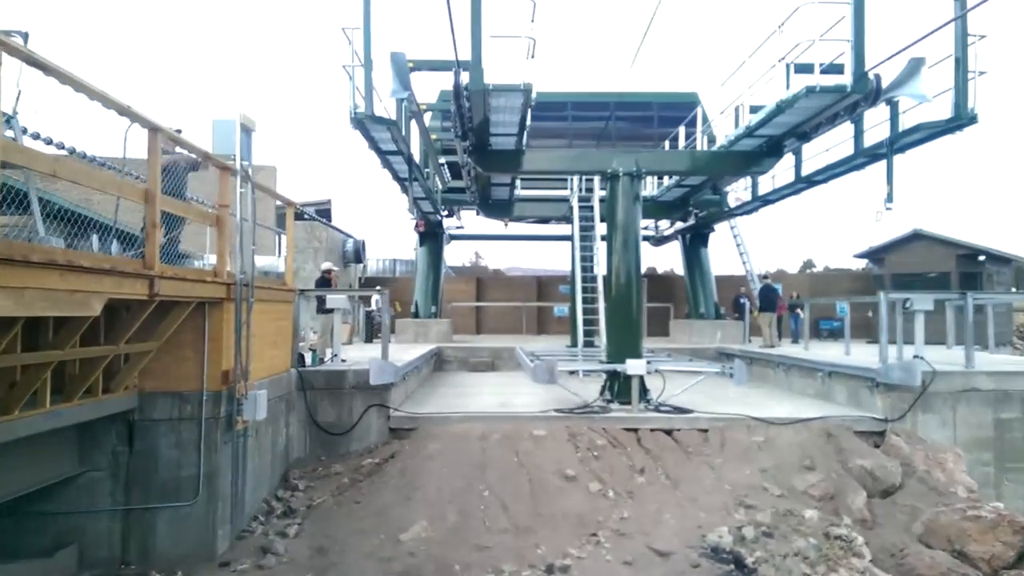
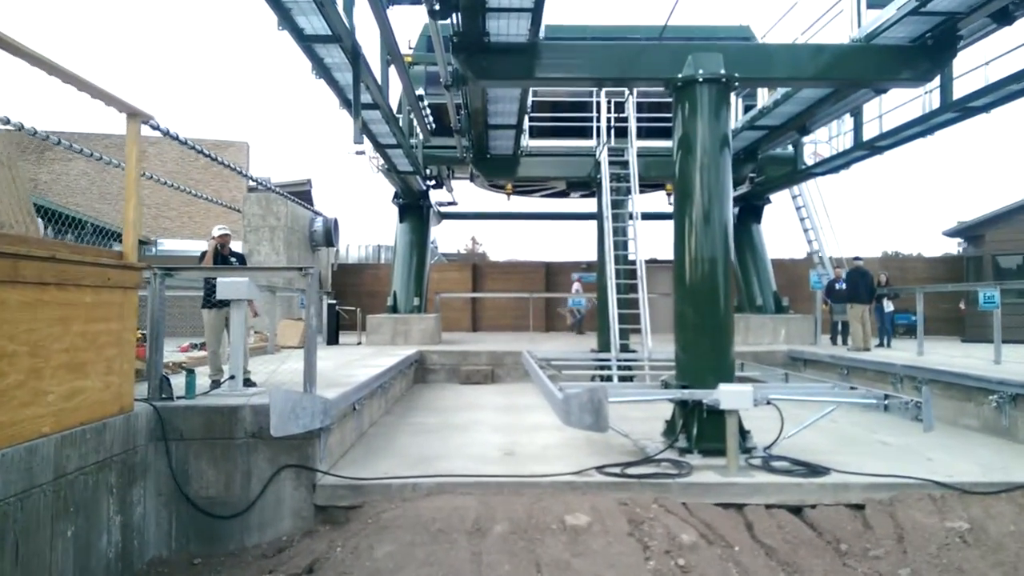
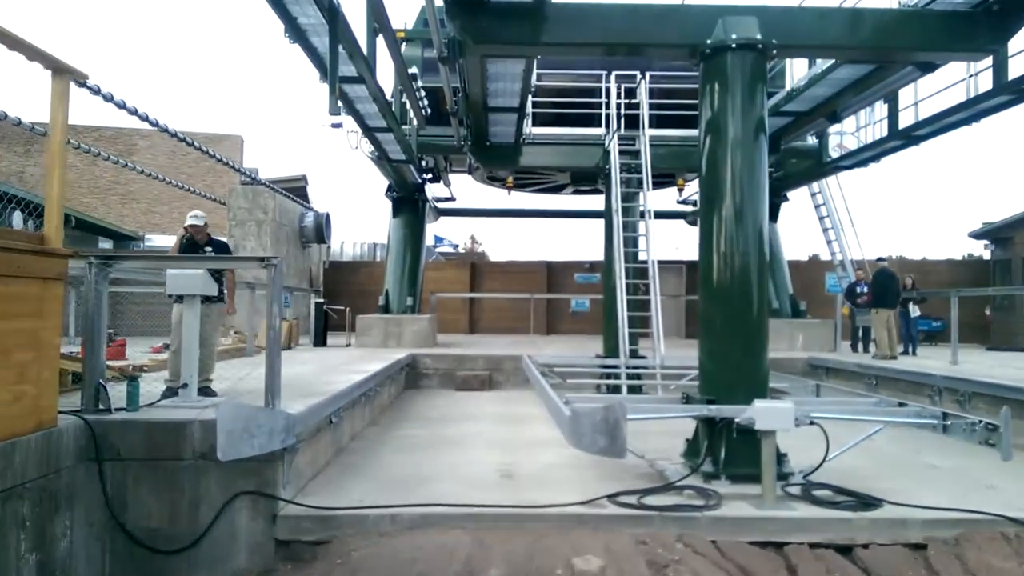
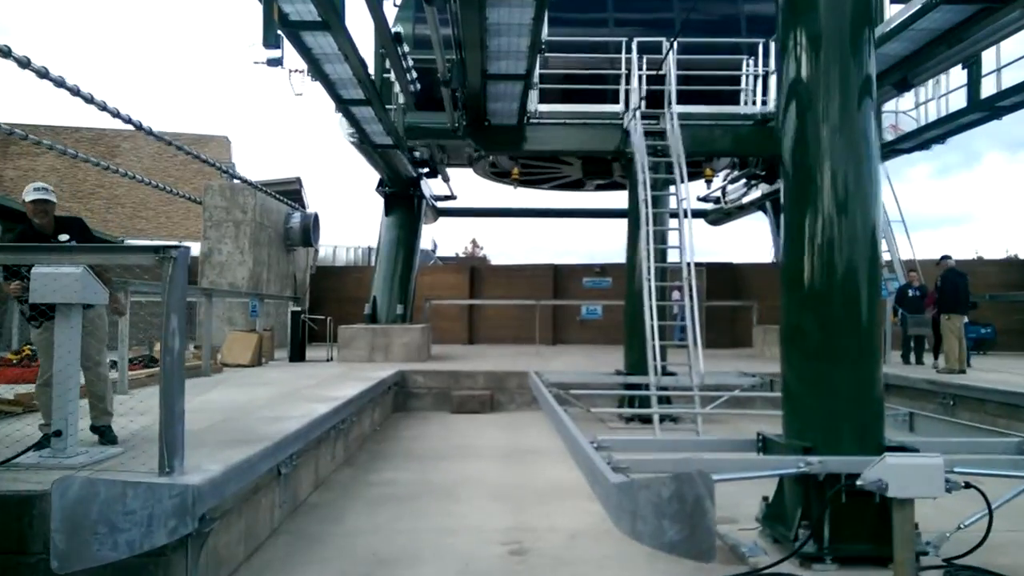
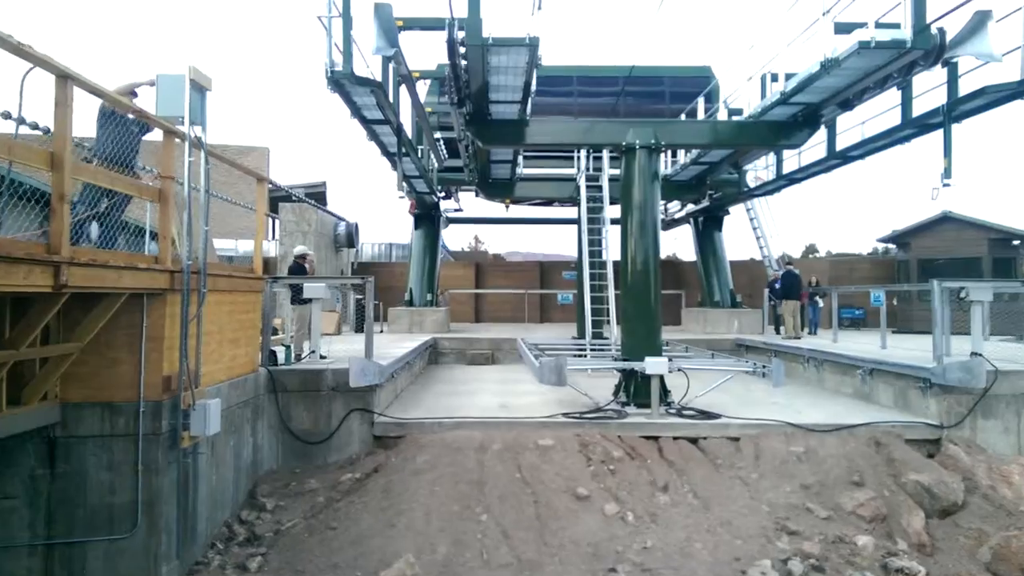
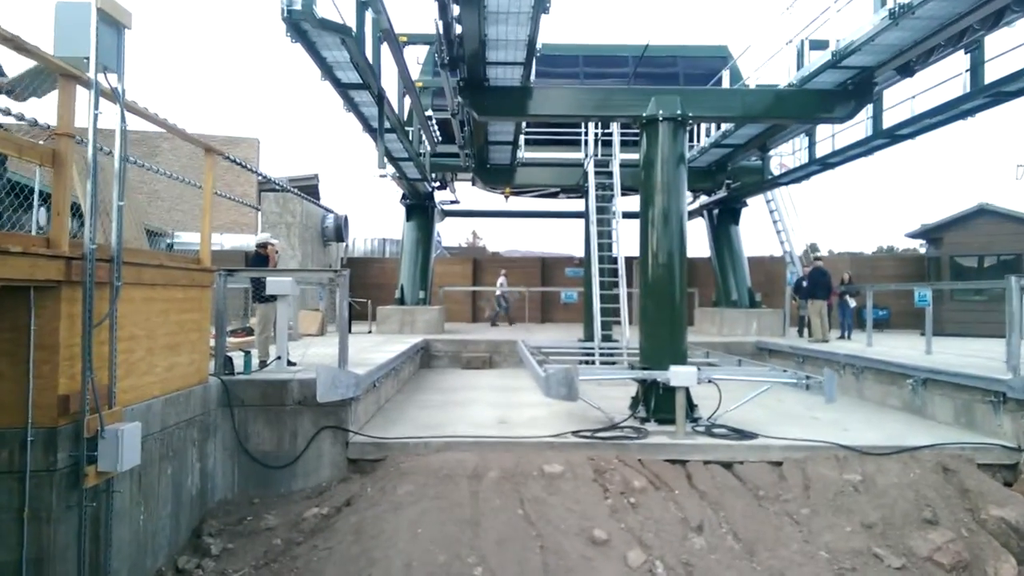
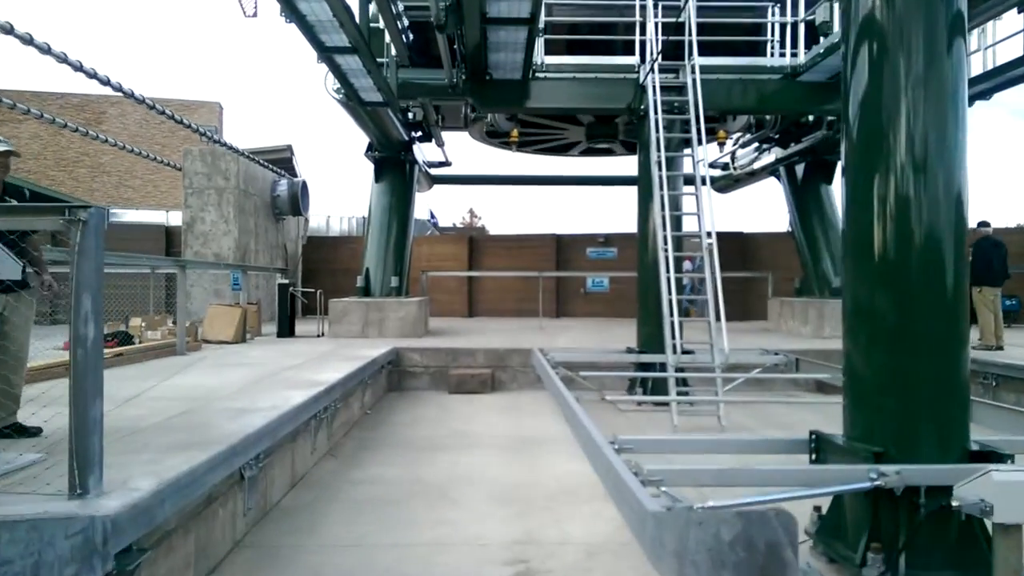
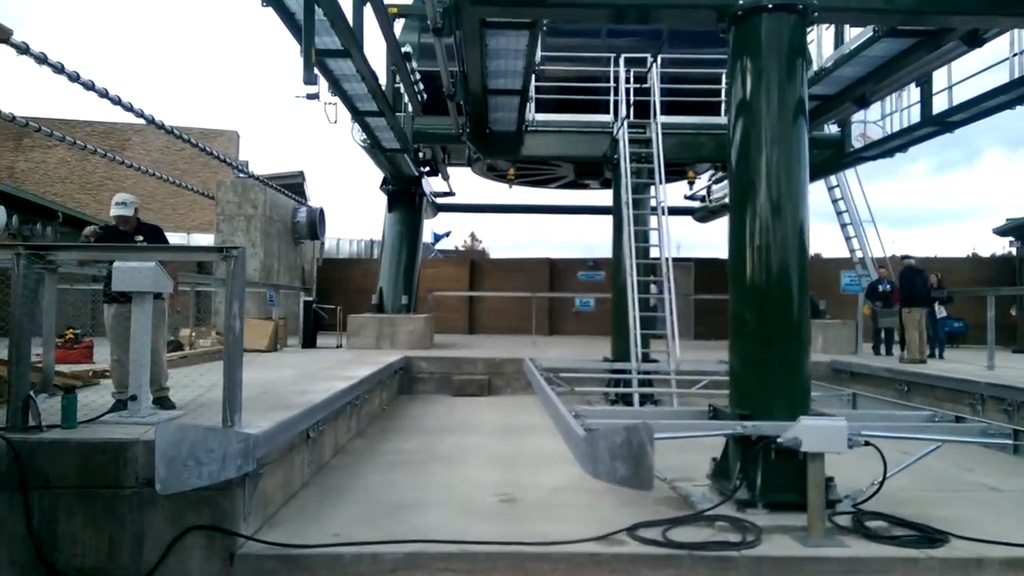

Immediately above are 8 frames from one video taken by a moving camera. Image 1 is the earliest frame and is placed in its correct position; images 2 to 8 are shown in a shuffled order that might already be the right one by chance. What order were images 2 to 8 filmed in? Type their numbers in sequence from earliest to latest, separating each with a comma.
5, 6, 2, 3, 8, 4, 7
